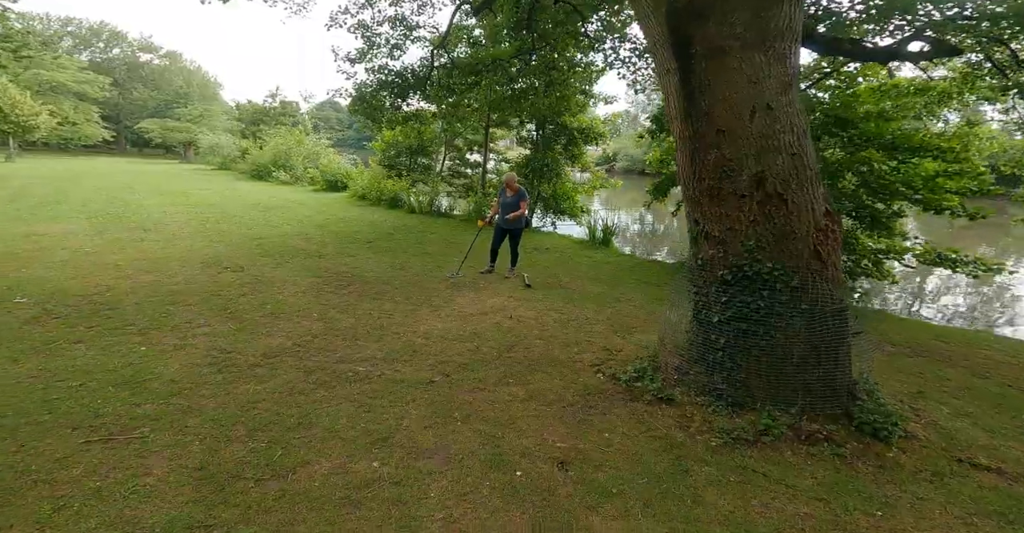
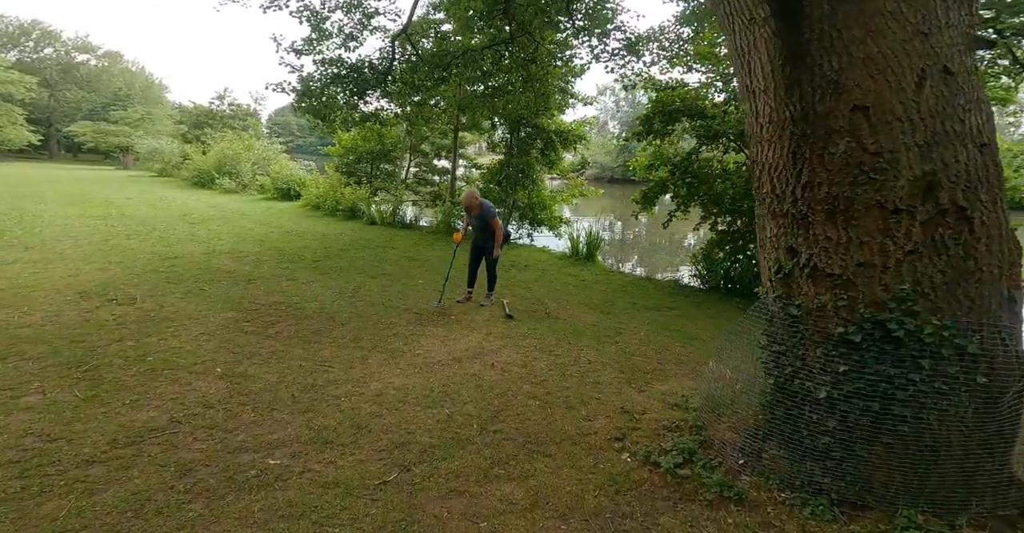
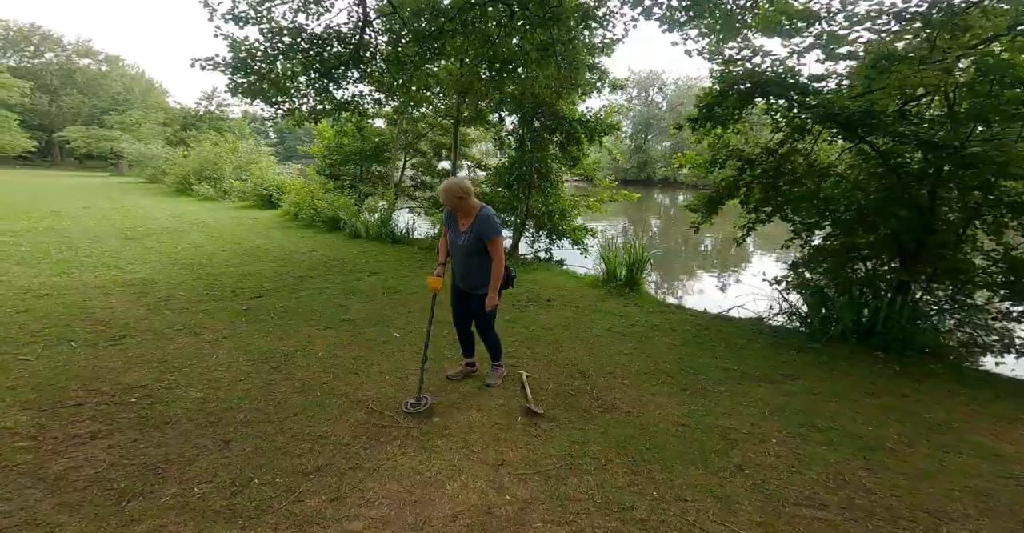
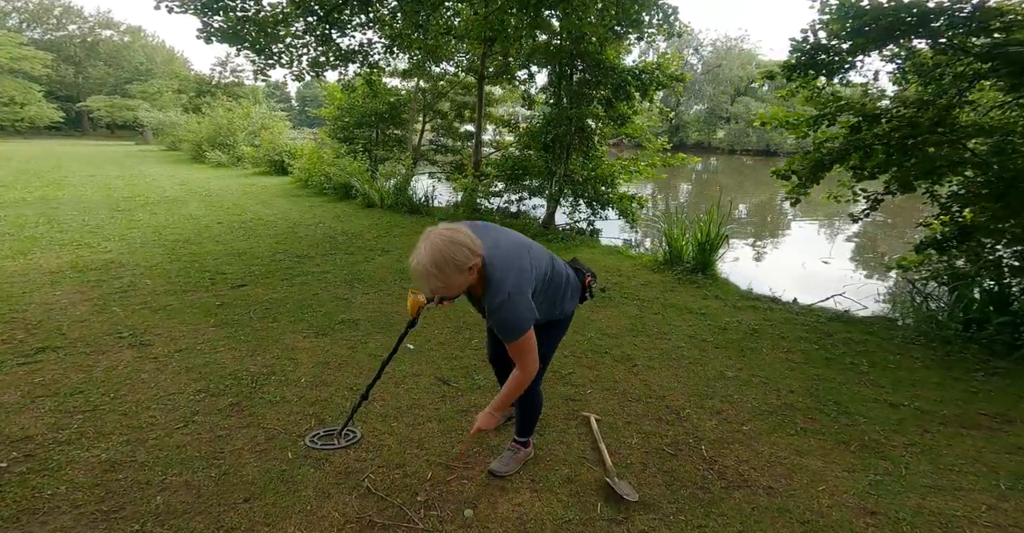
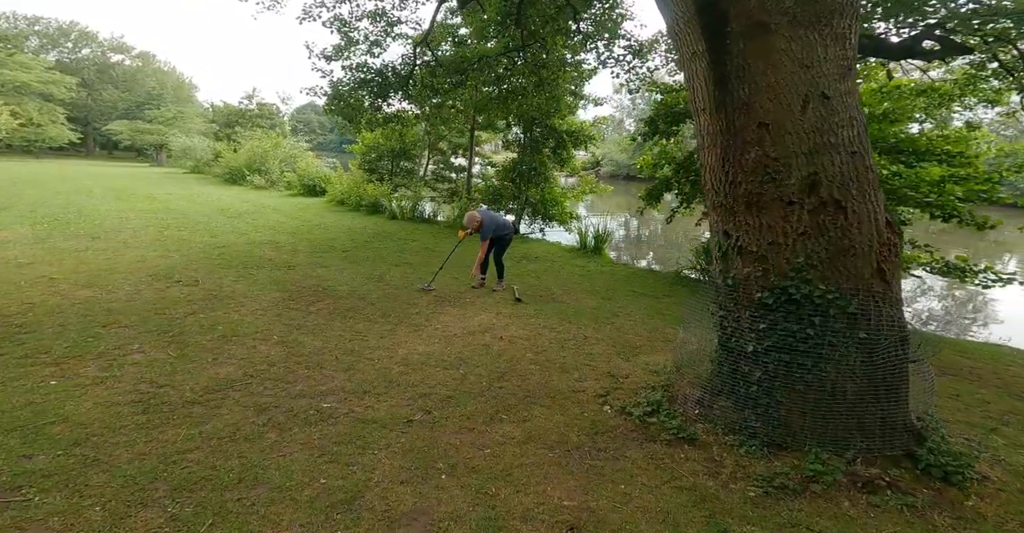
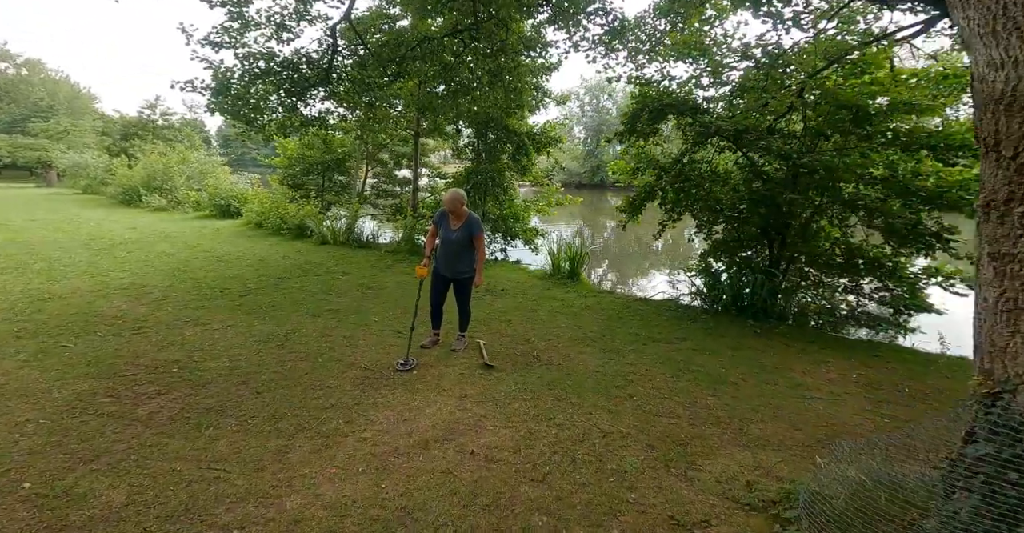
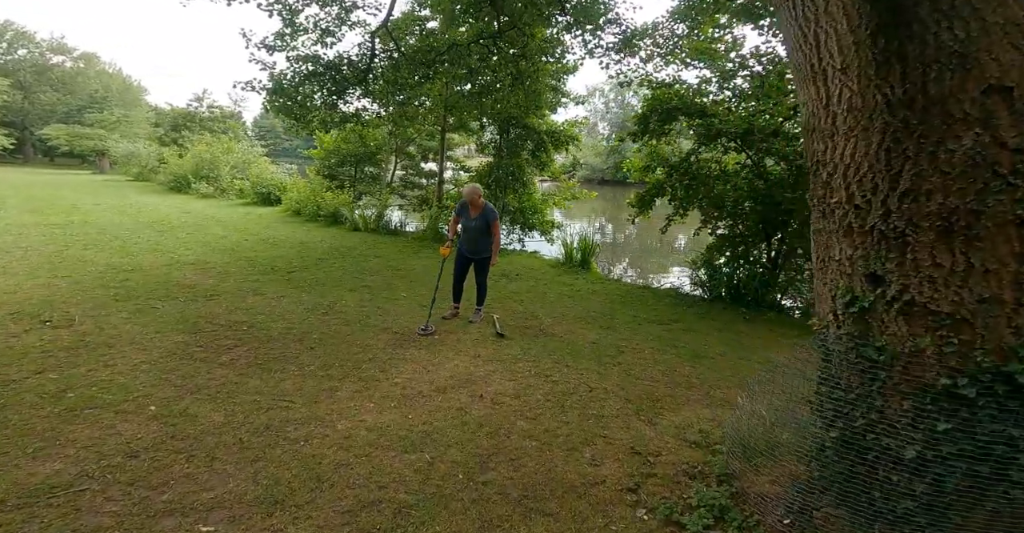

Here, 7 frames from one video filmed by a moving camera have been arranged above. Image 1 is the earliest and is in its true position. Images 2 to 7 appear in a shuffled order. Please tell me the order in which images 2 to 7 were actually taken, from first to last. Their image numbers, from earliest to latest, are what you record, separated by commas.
5, 2, 7, 6, 3, 4
